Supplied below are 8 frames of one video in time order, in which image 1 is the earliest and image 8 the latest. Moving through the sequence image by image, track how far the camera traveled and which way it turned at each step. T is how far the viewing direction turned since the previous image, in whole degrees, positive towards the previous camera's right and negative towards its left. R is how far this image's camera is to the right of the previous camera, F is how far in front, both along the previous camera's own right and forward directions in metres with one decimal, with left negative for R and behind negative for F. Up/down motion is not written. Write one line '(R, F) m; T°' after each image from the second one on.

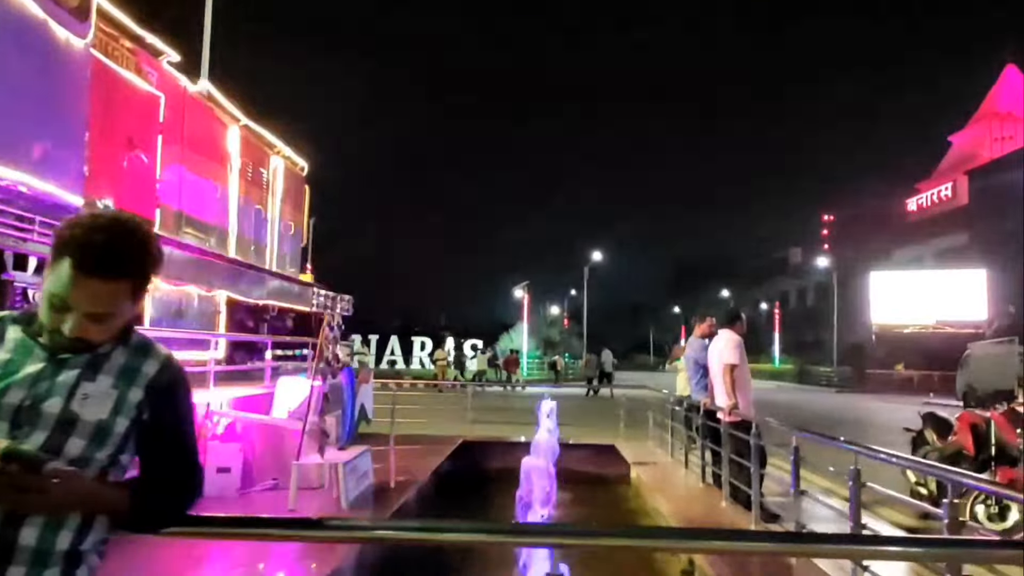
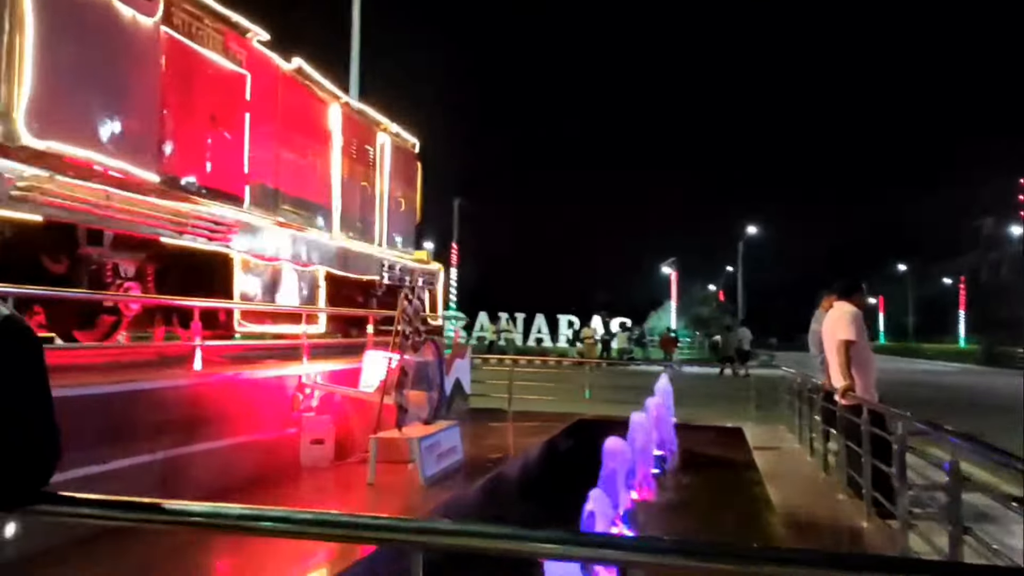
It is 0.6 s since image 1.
(+0.6, +0.4) m; -11°
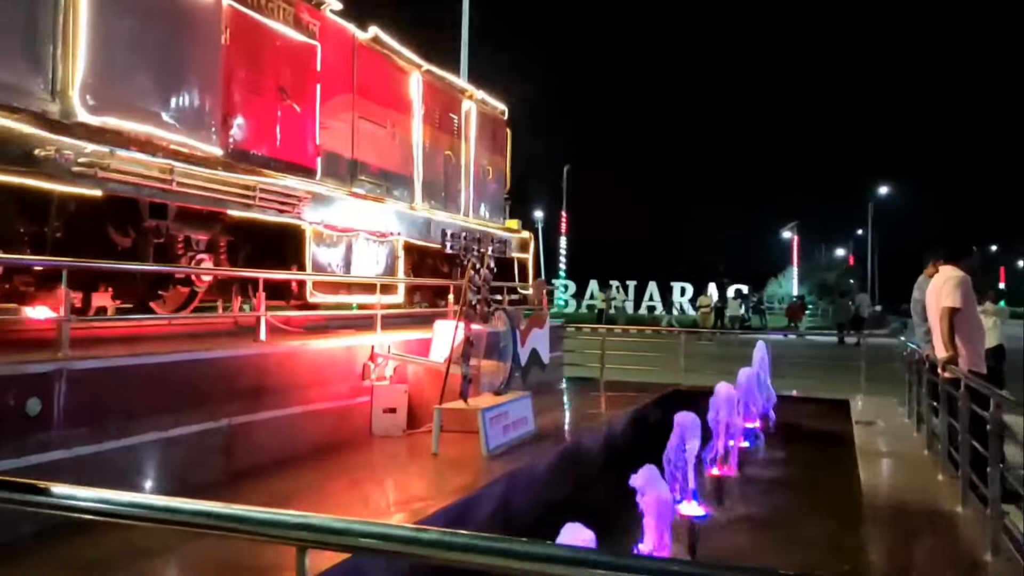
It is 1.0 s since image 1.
(+0.4, +0.2) m; -8°
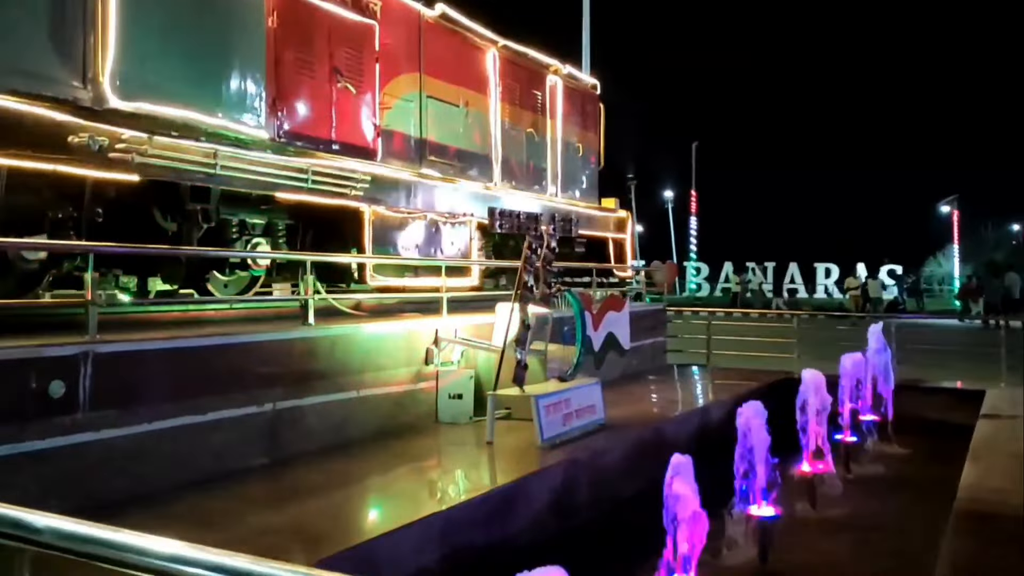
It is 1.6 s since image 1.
(+0.7, +0.4) m; -10°
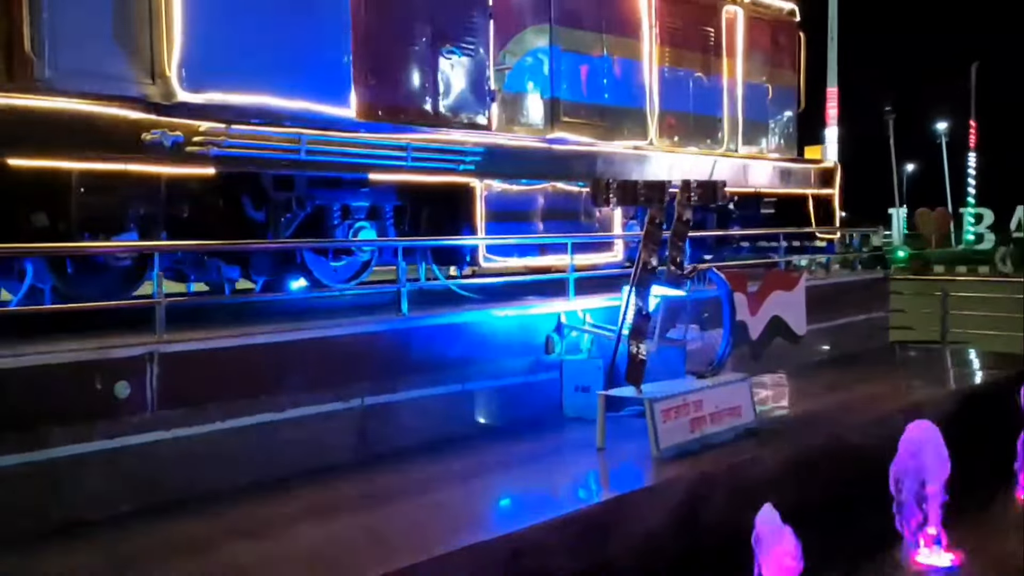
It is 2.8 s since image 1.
(+0.9, +0.8) m; -17°
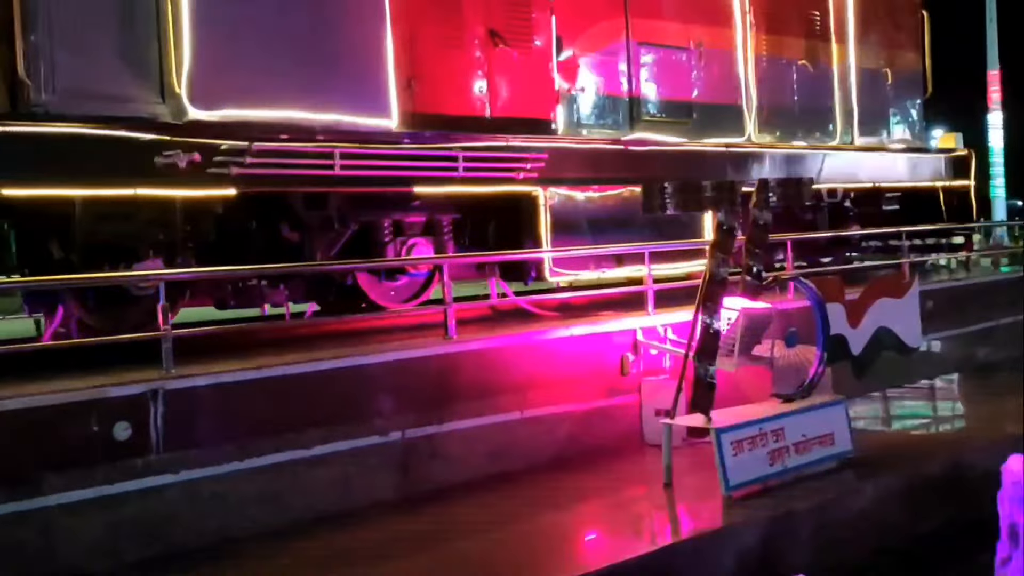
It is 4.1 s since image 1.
(+0.5, +0.6) m; -9°
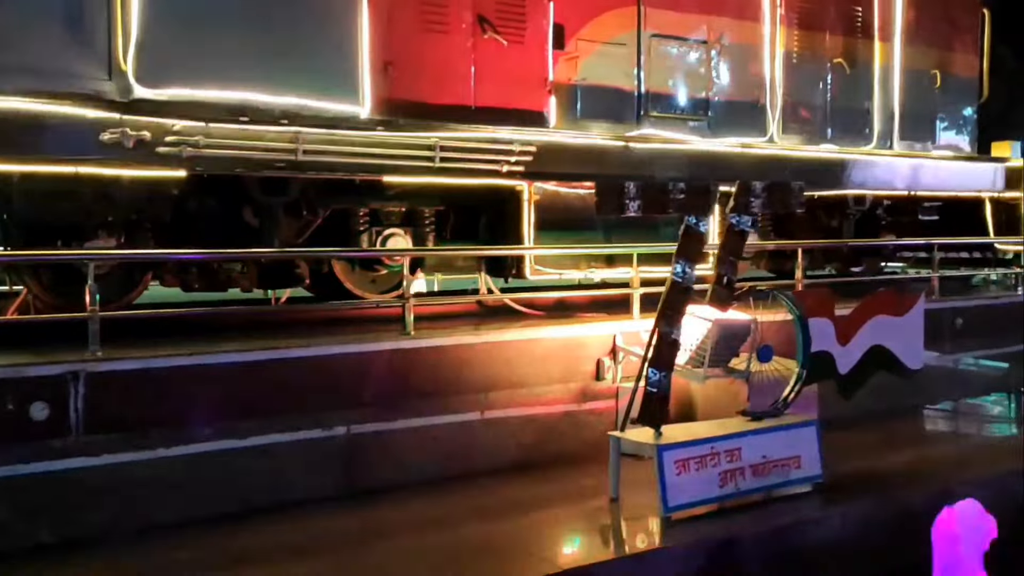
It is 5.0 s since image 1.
(+0.6, +0.2) m; -5°
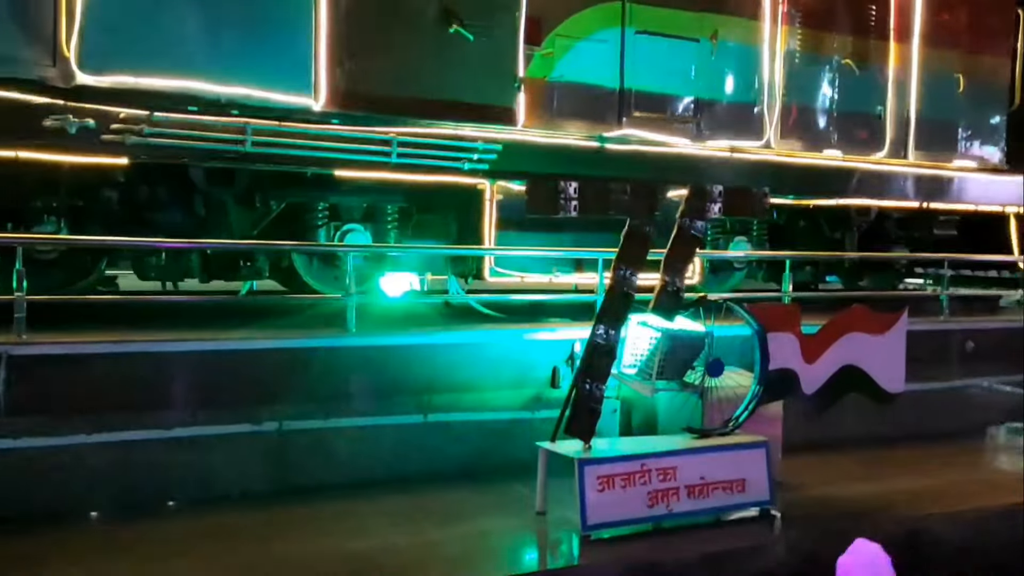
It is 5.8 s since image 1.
(+0.6, +0.2) m; -4°
